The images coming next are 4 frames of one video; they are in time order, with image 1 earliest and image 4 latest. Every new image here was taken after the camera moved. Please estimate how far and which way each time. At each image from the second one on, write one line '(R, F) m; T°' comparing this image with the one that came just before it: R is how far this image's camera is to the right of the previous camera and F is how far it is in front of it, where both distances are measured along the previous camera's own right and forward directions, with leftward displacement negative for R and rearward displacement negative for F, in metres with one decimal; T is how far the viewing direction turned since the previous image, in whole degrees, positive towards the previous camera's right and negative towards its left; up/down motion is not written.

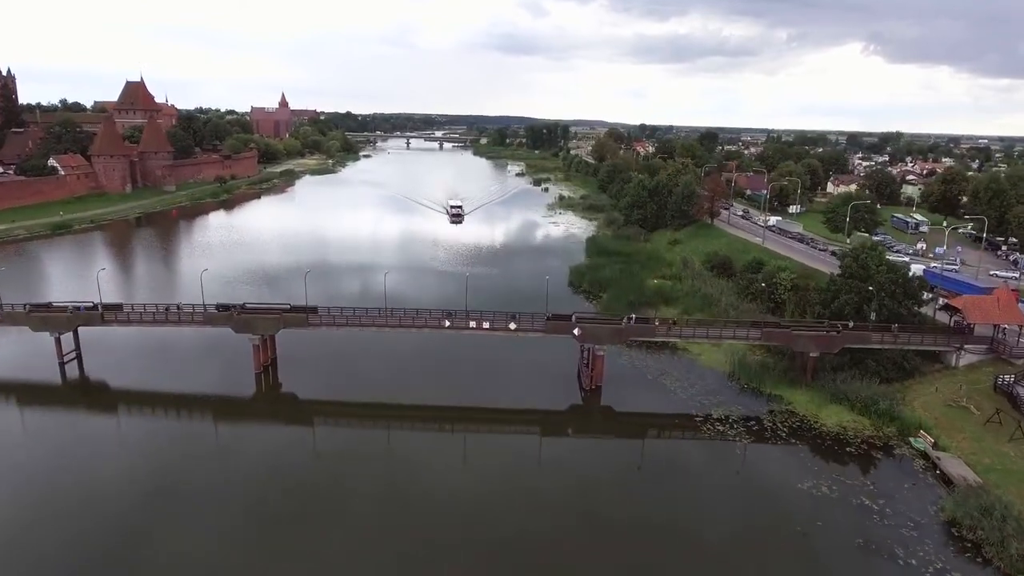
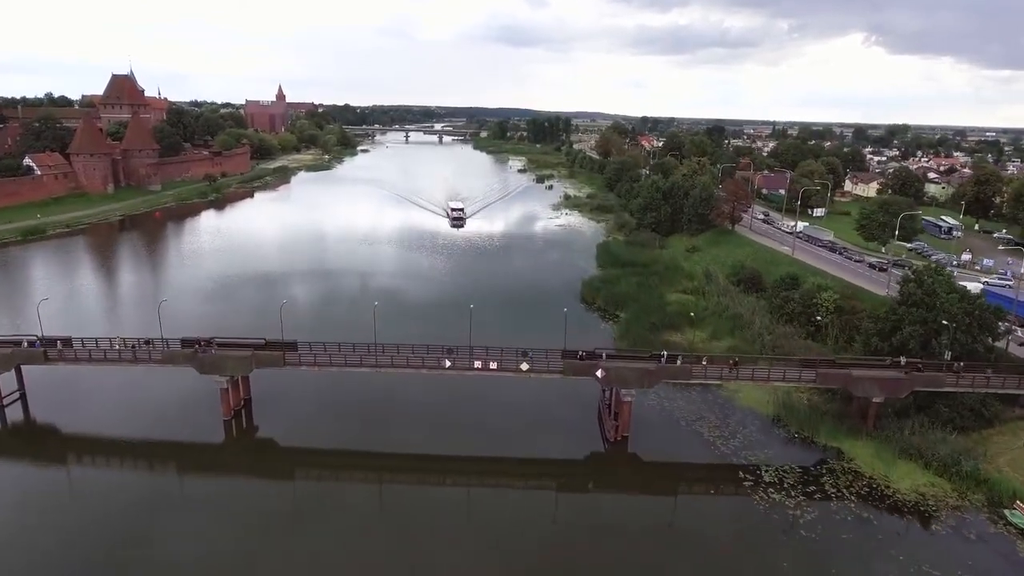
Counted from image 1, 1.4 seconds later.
(-0.4, +3.6) m; 0°
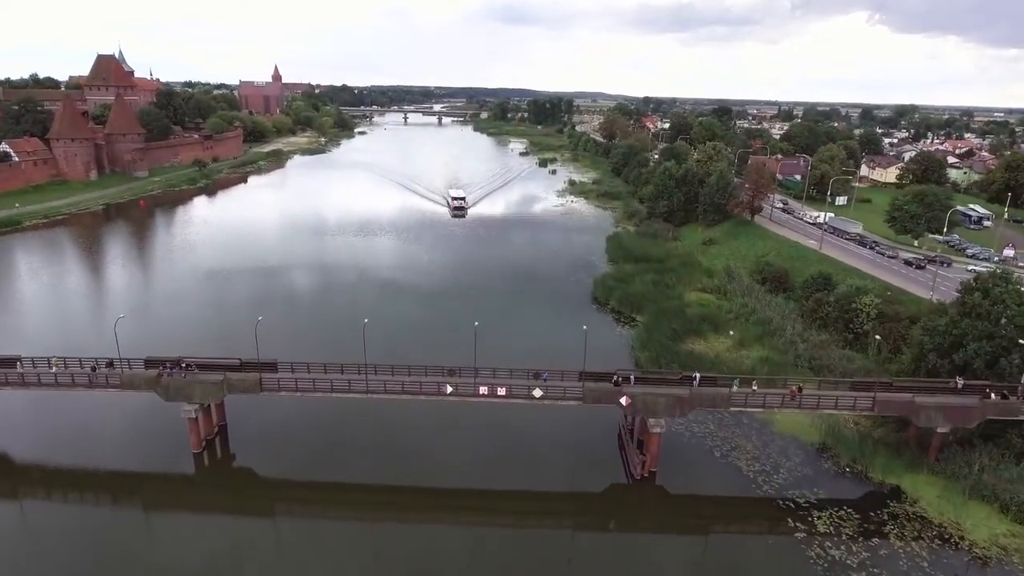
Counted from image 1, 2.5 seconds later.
(-0.3, +2.8) m; 0°
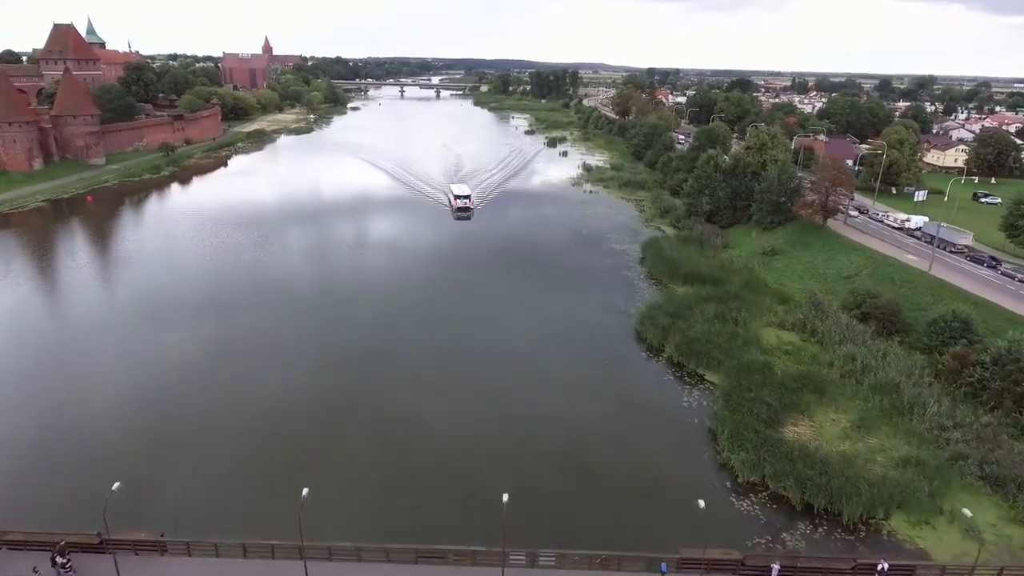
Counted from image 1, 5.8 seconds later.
(-0.9, +8.1) m; 0°
